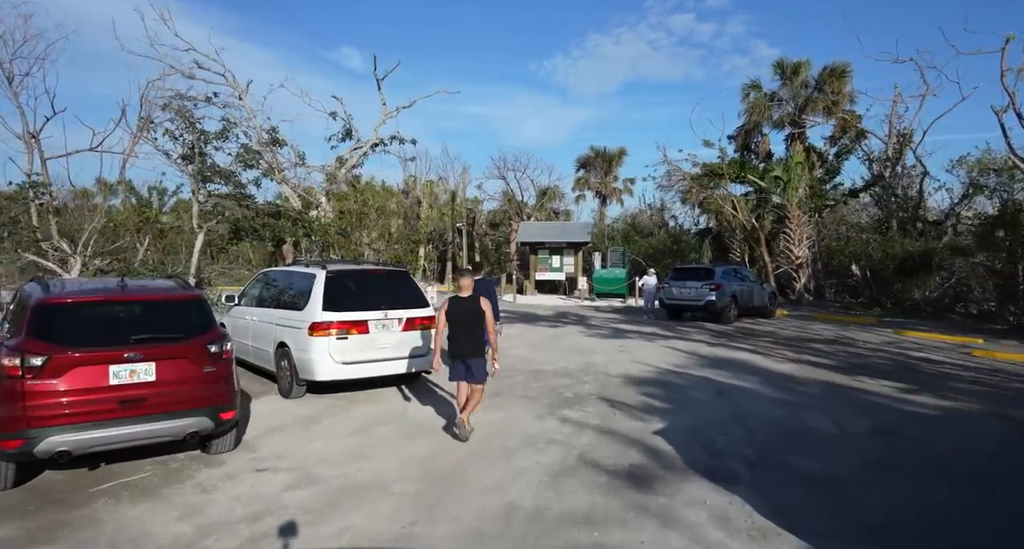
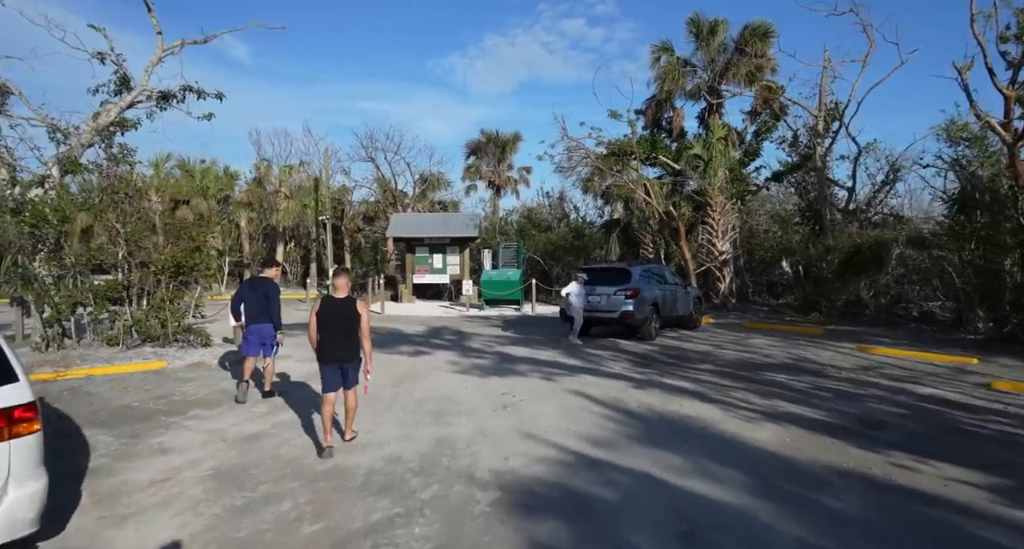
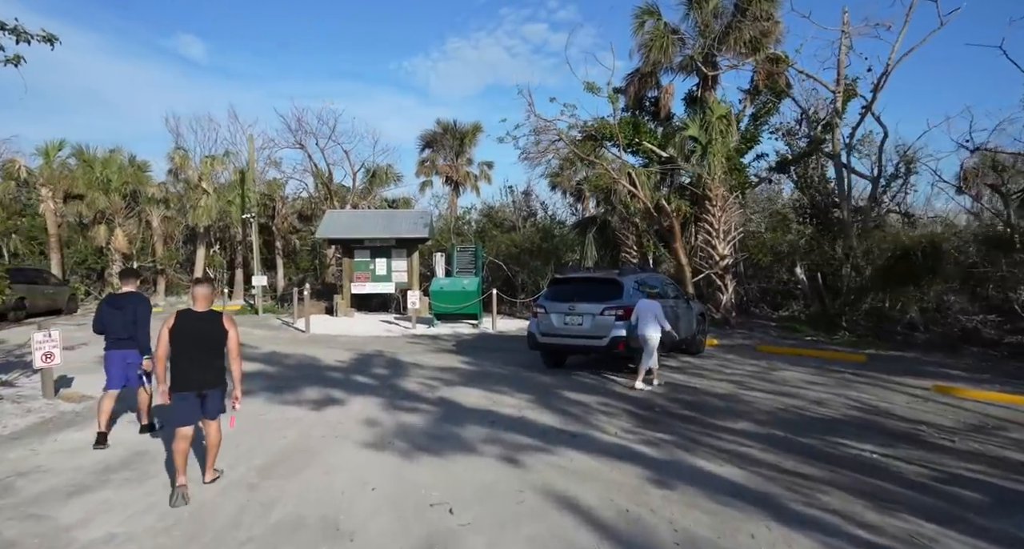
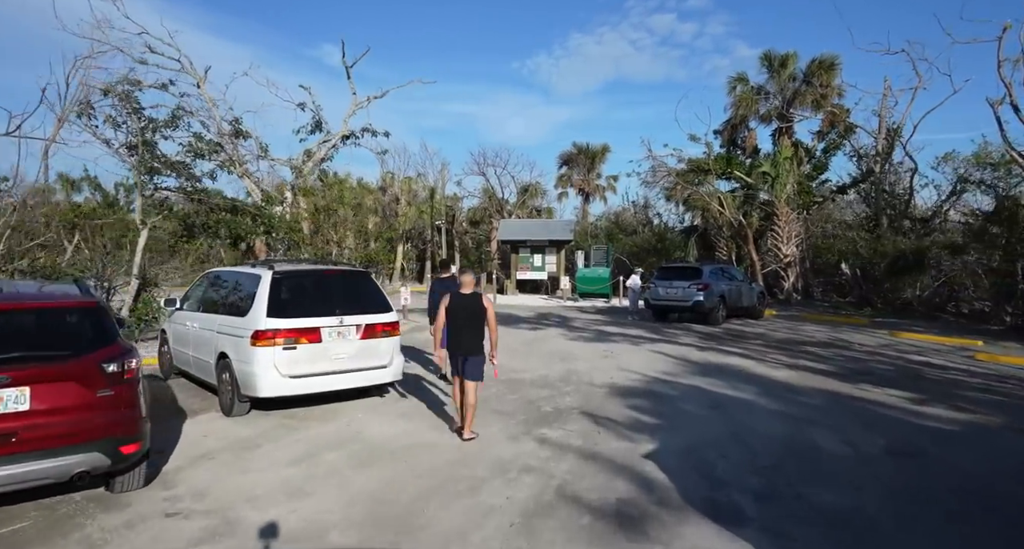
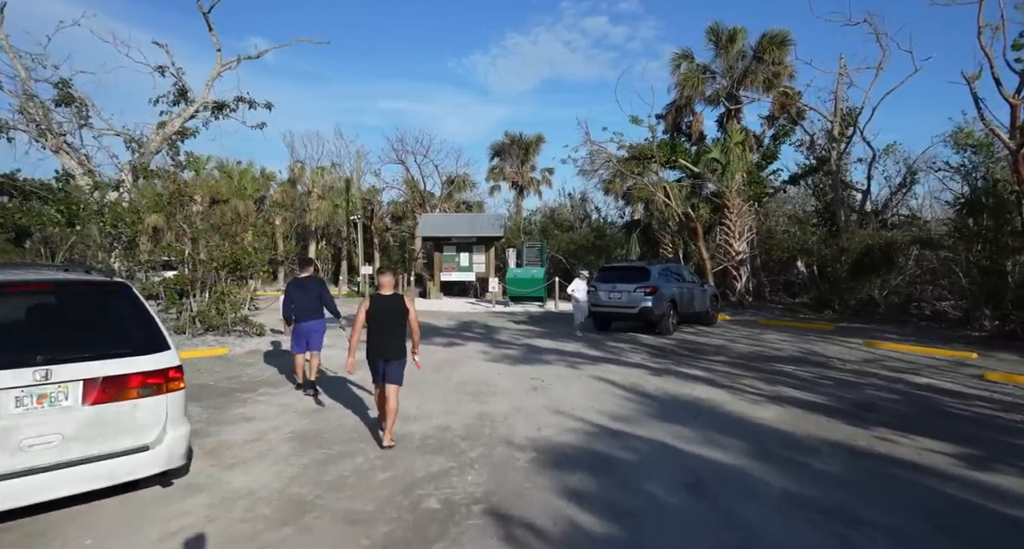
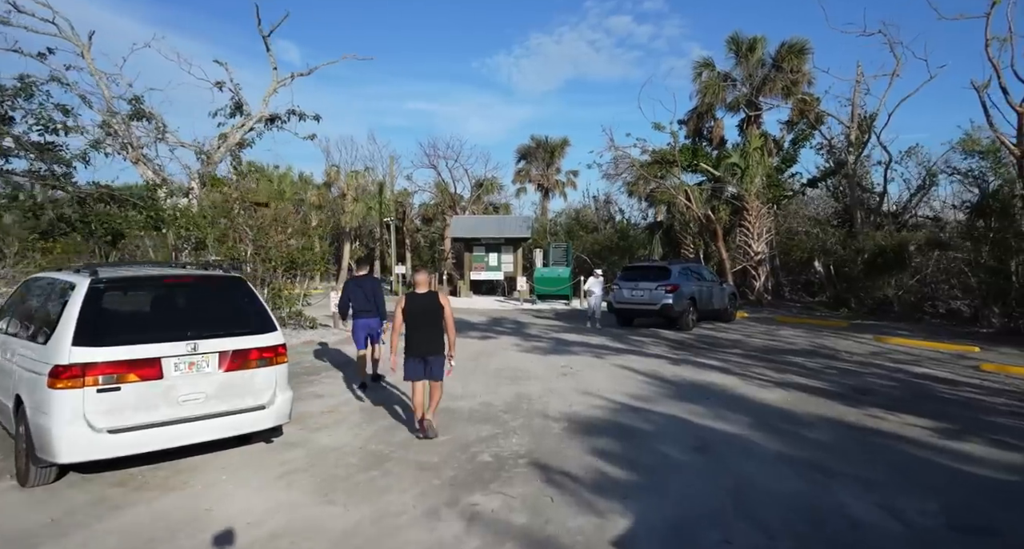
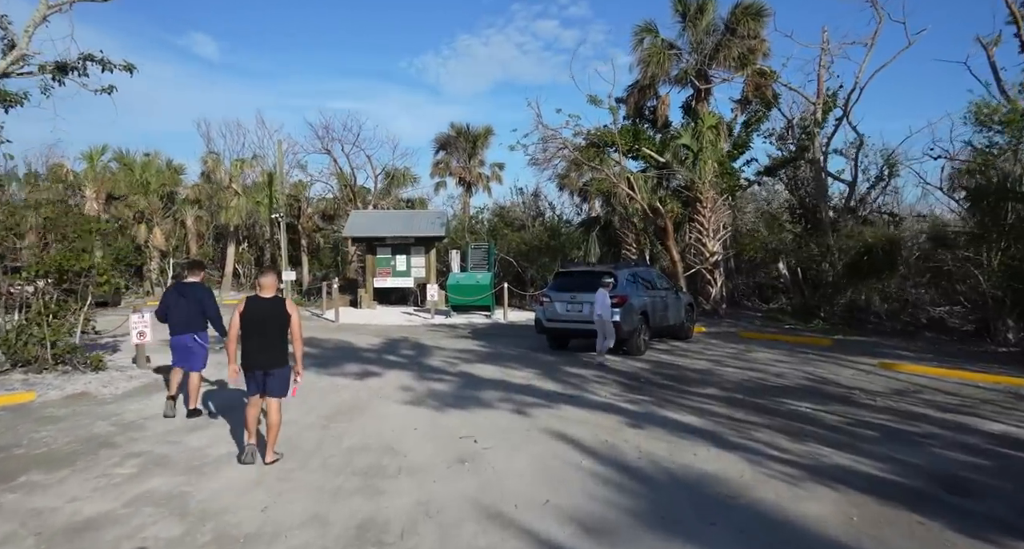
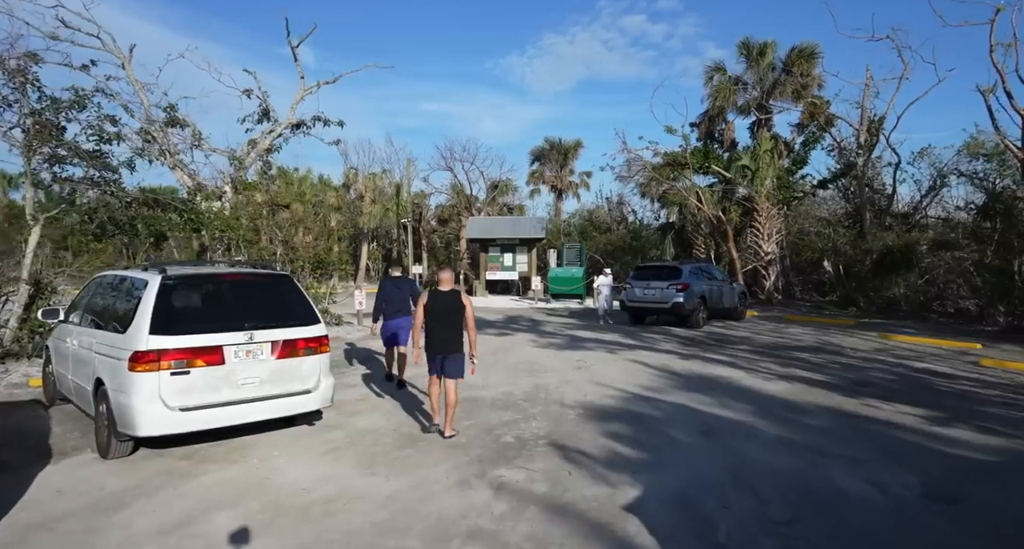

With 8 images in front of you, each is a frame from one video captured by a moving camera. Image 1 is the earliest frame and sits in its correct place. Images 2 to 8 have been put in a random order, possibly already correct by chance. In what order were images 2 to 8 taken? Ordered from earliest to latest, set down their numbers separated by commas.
4, 8, 6, 5, 2, 7, 3
